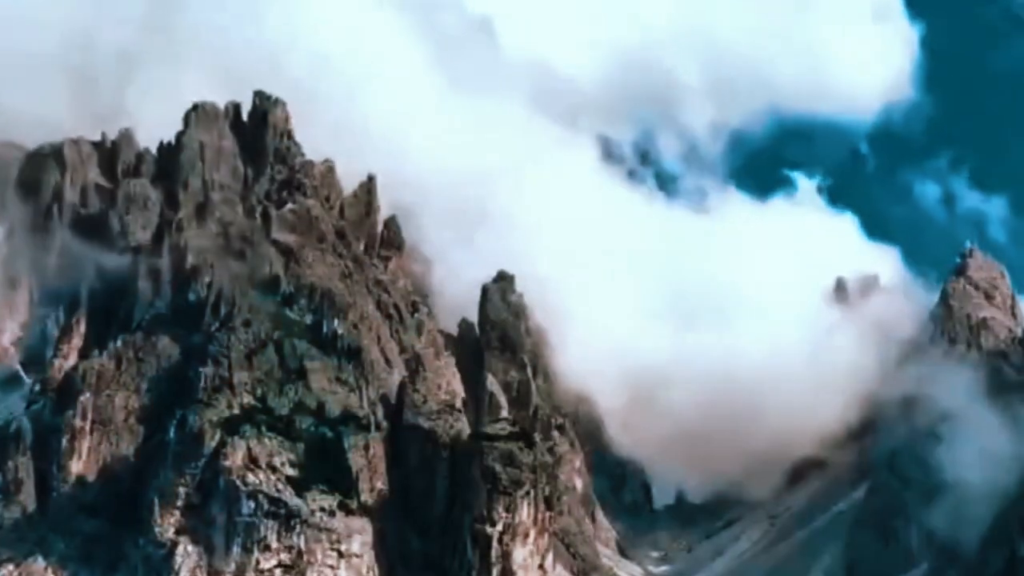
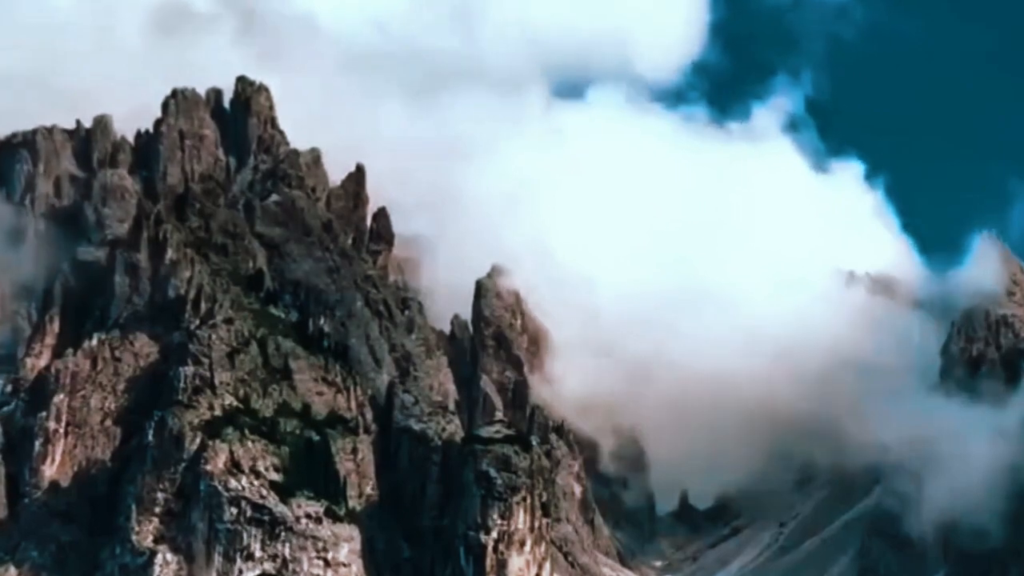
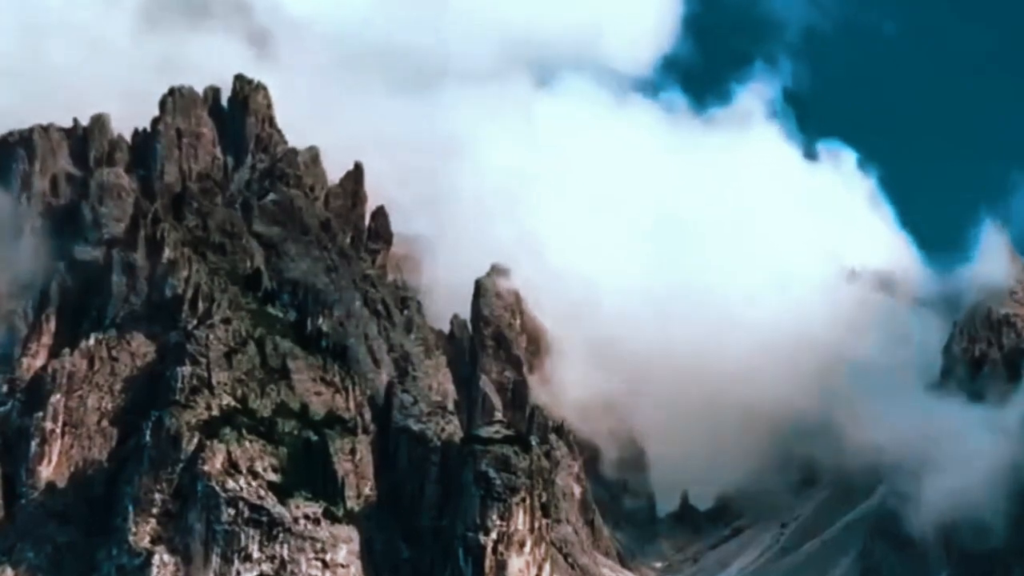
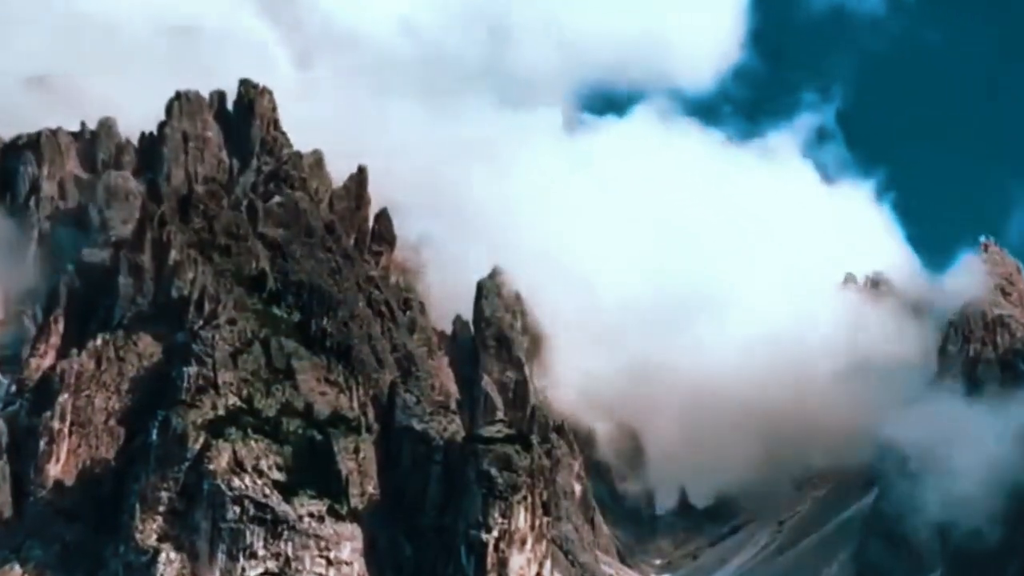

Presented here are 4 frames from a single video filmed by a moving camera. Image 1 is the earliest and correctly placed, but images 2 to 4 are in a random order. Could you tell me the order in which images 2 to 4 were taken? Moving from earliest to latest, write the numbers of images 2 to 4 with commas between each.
4, 2, 3
